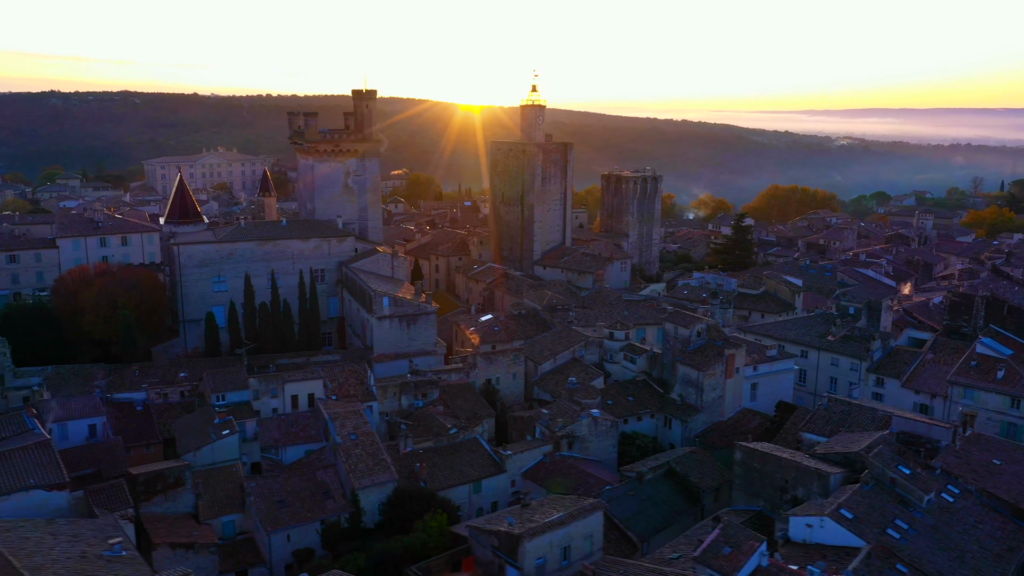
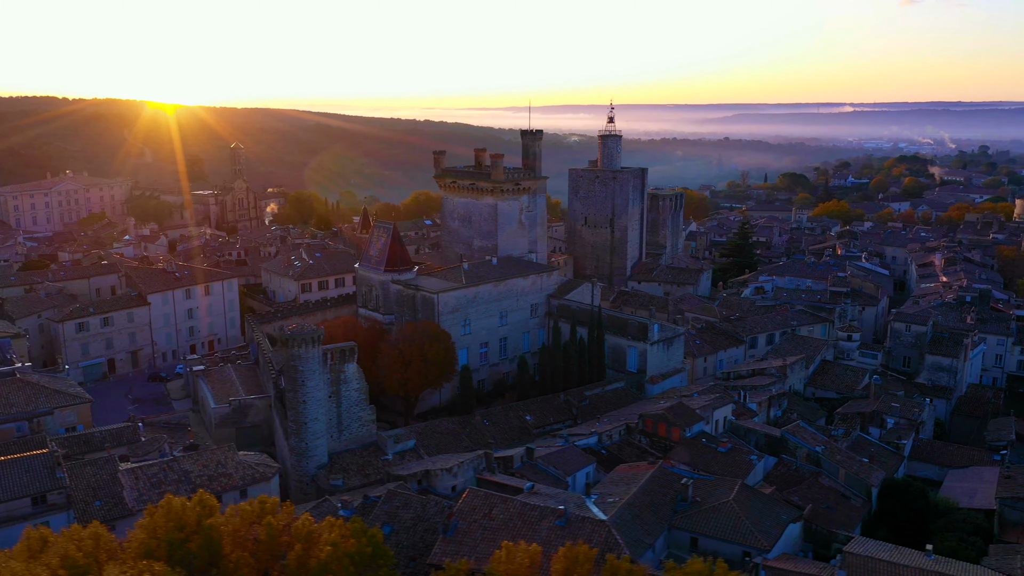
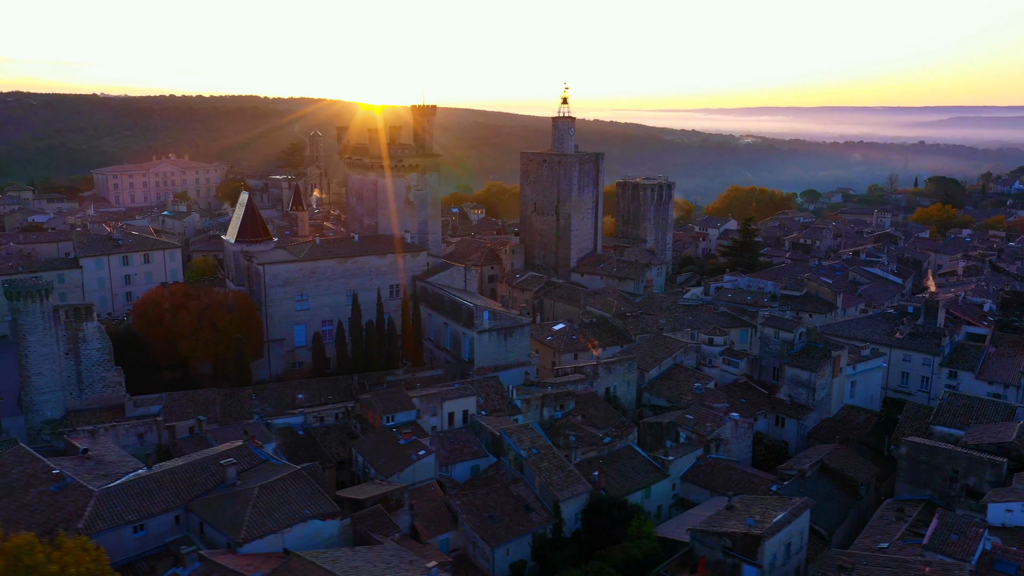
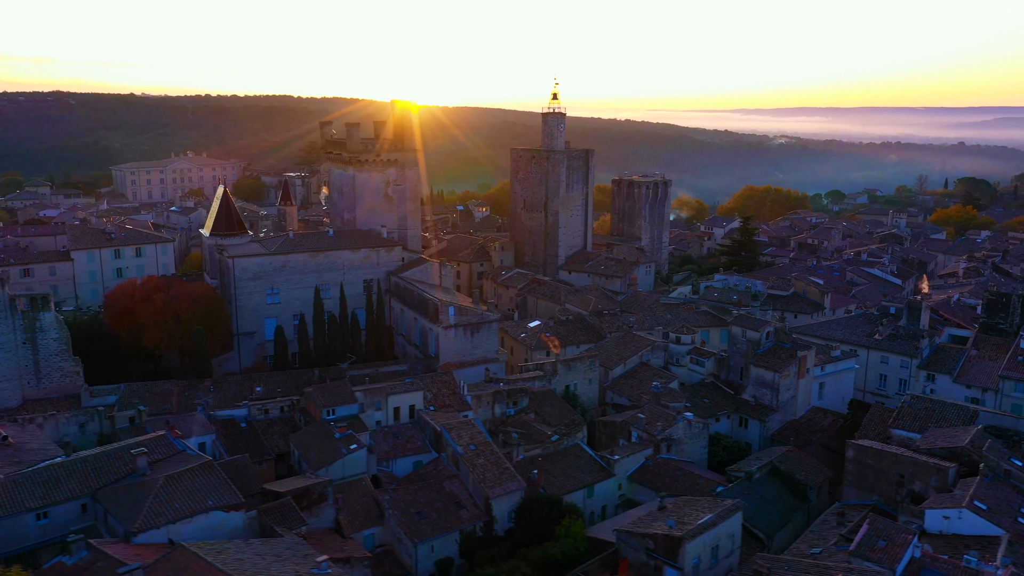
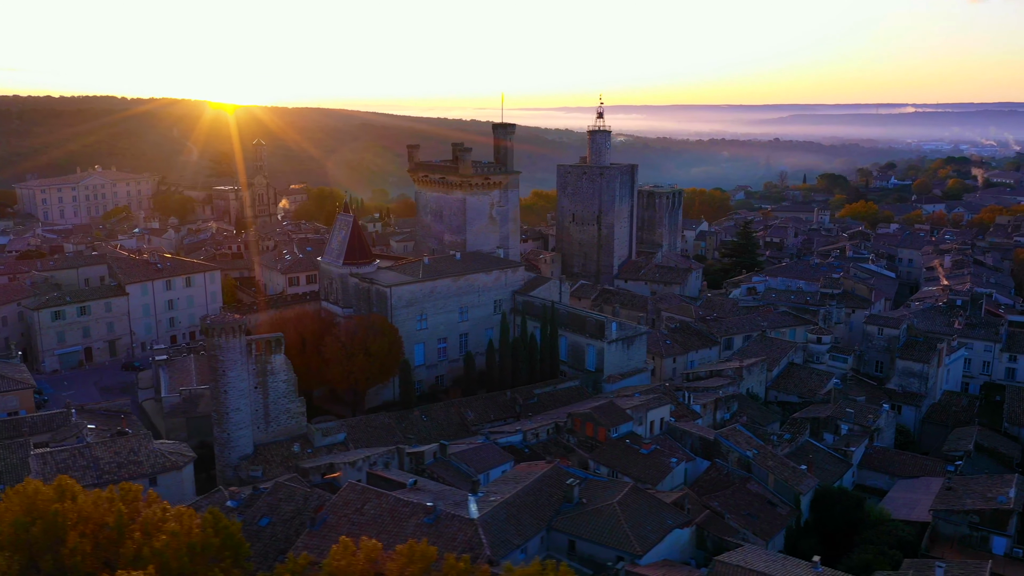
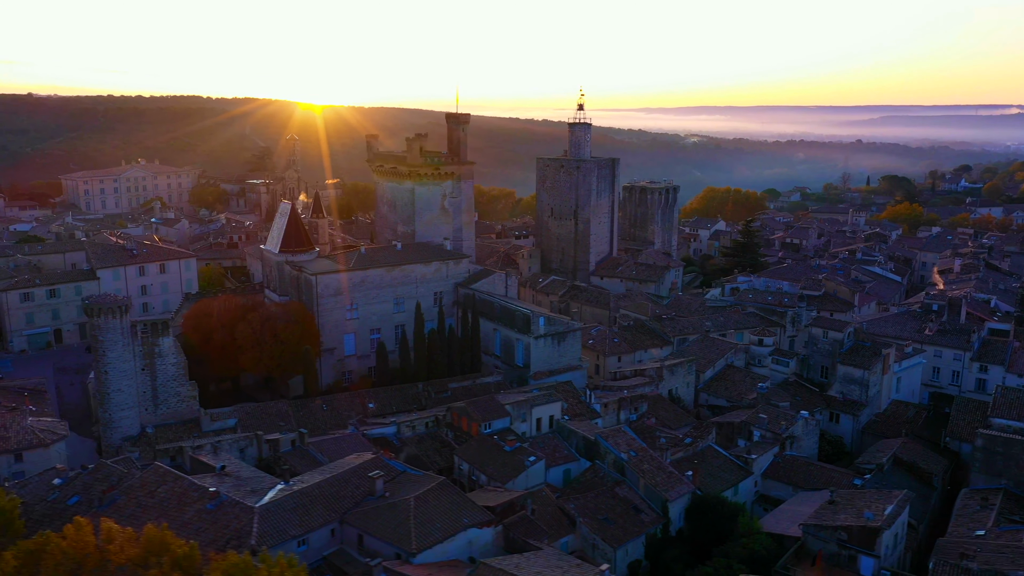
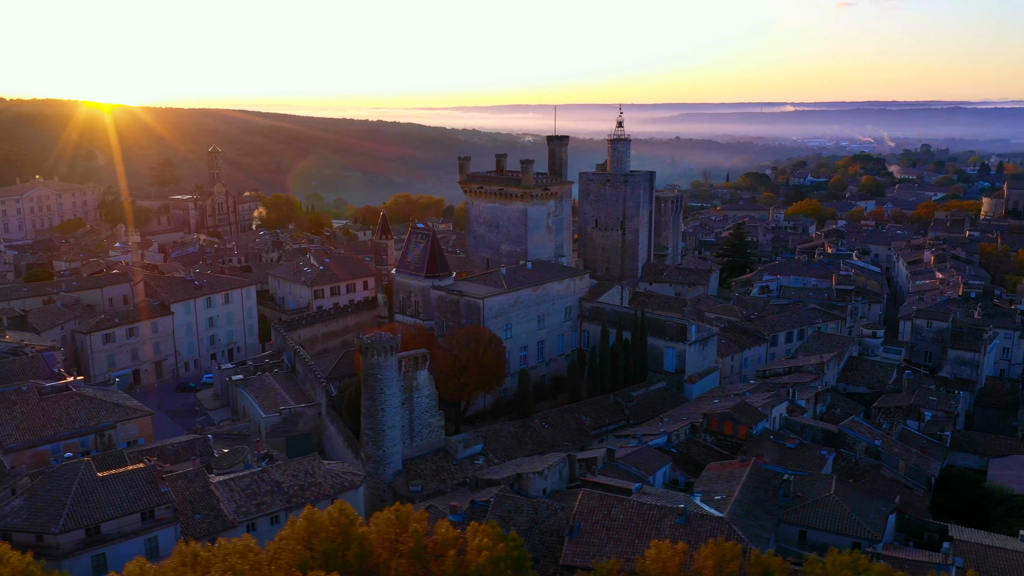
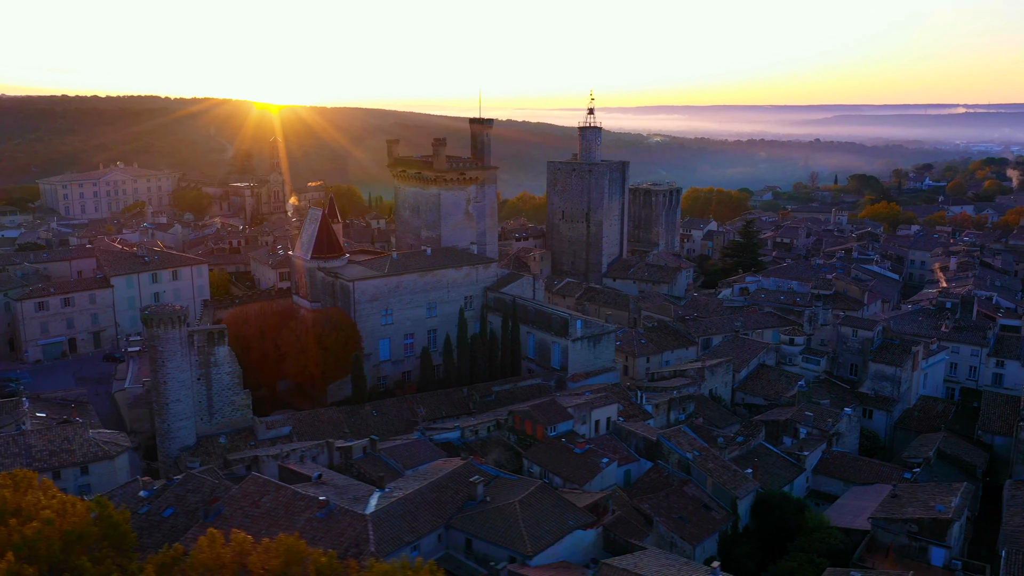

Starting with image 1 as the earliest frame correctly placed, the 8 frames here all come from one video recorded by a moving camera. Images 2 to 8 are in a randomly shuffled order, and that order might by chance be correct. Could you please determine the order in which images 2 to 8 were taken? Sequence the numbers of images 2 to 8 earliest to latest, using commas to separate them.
4, 3, 6, 8, 5, 2, 7
